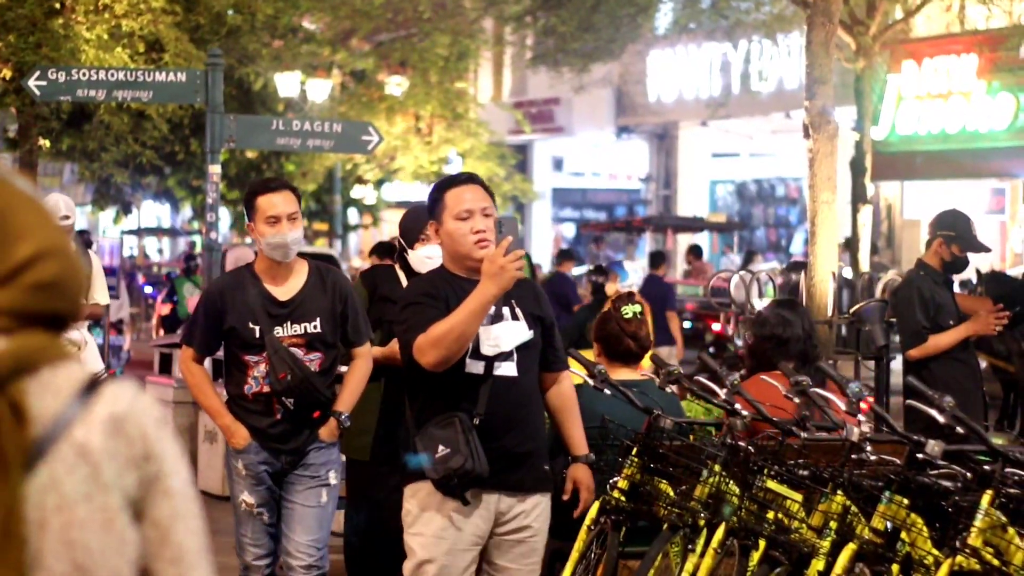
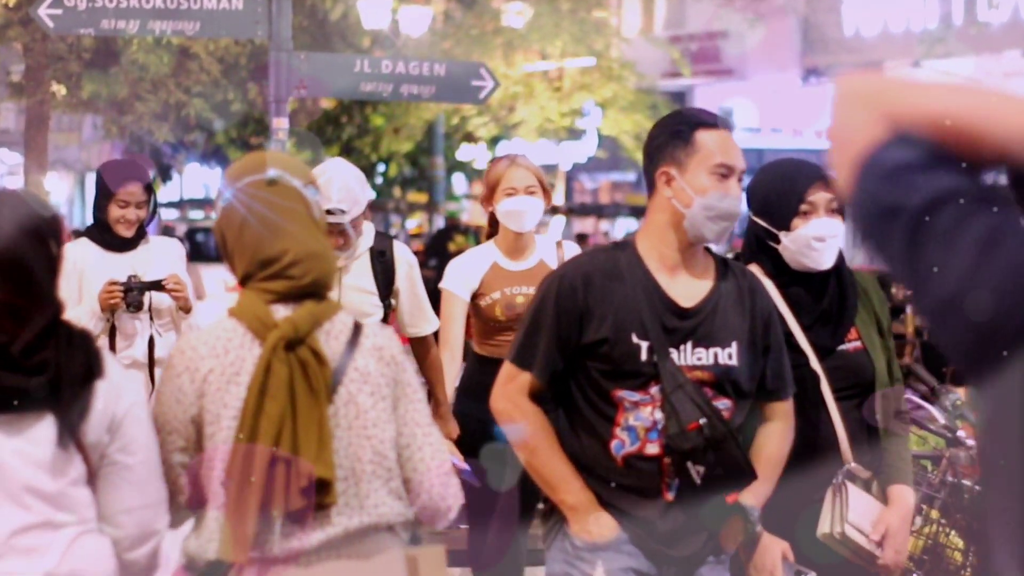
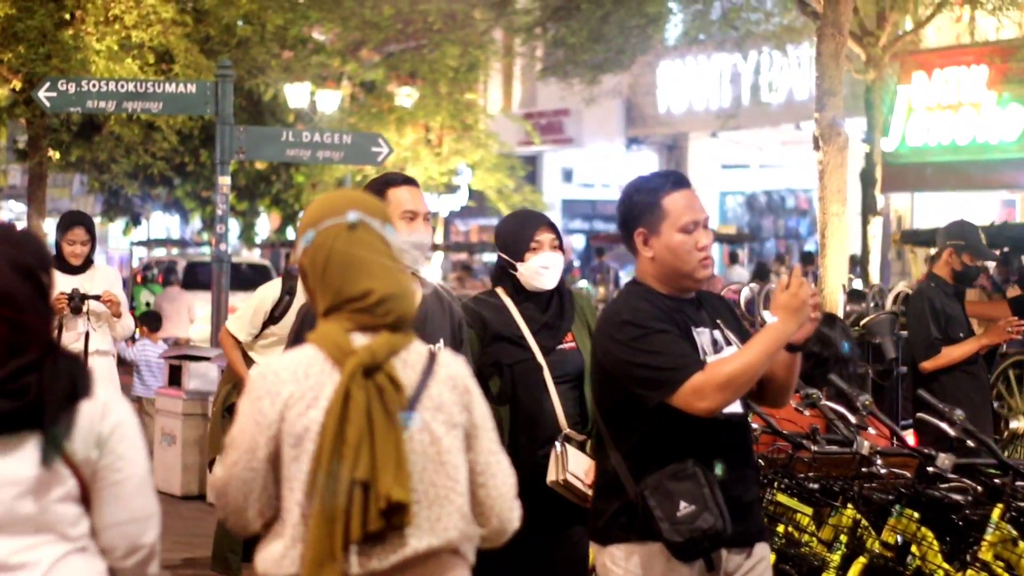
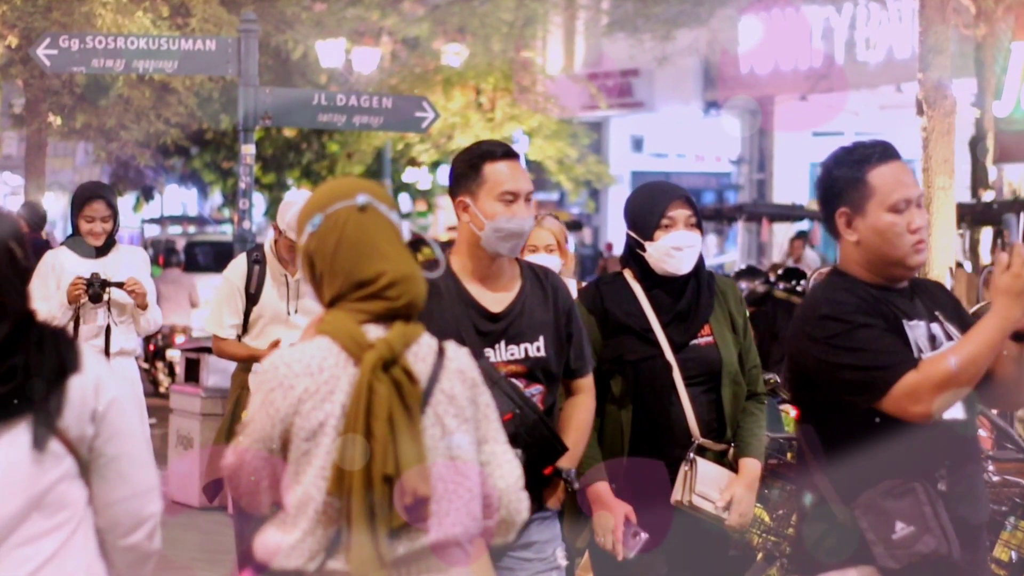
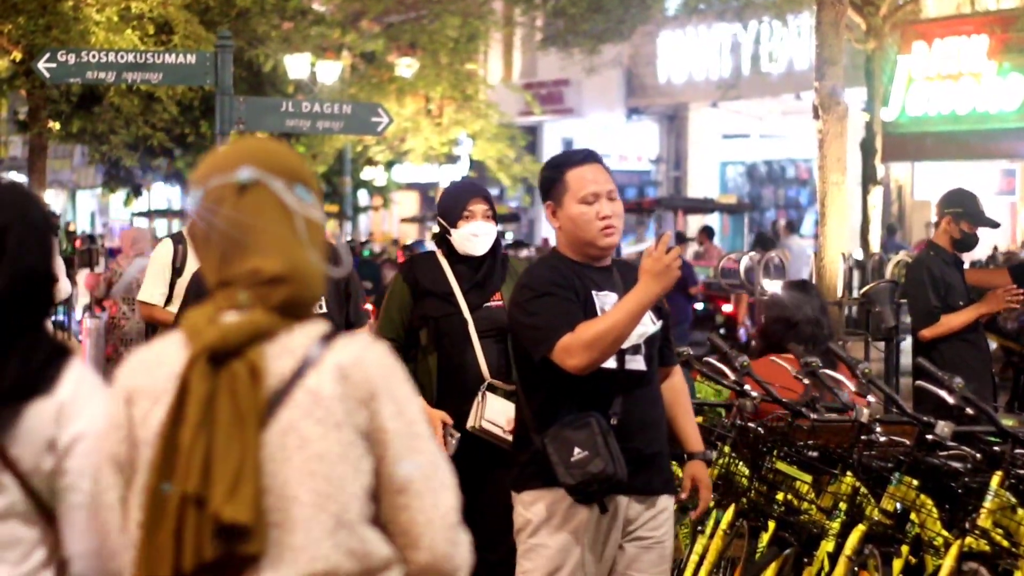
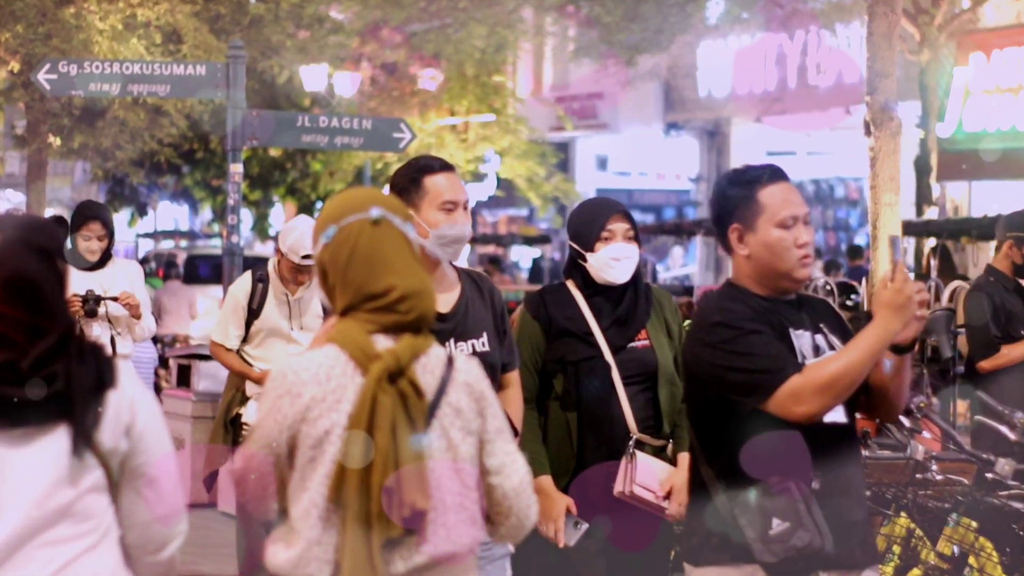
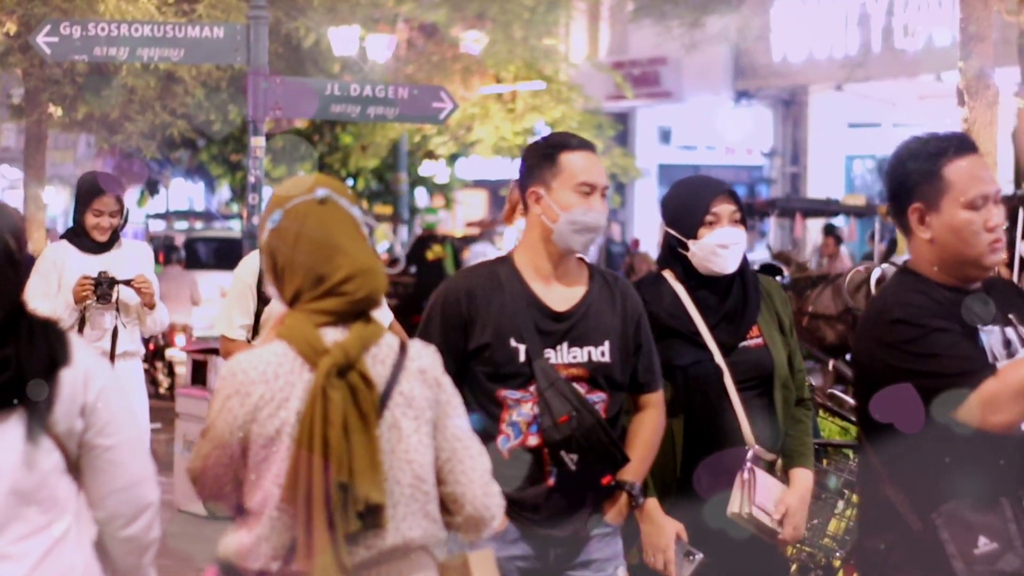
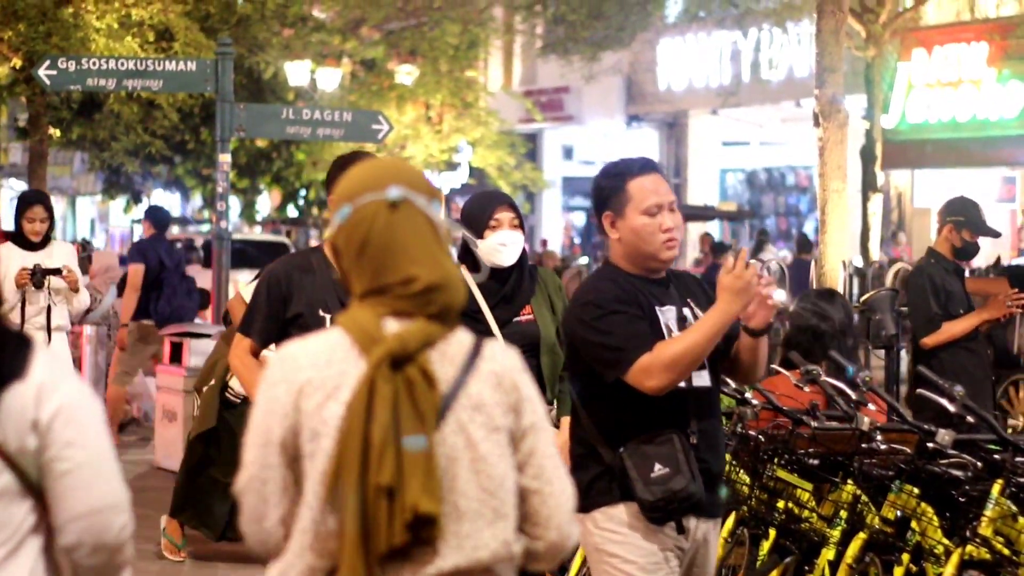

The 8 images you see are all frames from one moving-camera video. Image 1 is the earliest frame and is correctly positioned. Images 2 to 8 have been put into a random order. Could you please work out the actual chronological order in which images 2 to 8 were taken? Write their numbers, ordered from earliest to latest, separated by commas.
5, 8, 3, 6, 4, 7, 2
